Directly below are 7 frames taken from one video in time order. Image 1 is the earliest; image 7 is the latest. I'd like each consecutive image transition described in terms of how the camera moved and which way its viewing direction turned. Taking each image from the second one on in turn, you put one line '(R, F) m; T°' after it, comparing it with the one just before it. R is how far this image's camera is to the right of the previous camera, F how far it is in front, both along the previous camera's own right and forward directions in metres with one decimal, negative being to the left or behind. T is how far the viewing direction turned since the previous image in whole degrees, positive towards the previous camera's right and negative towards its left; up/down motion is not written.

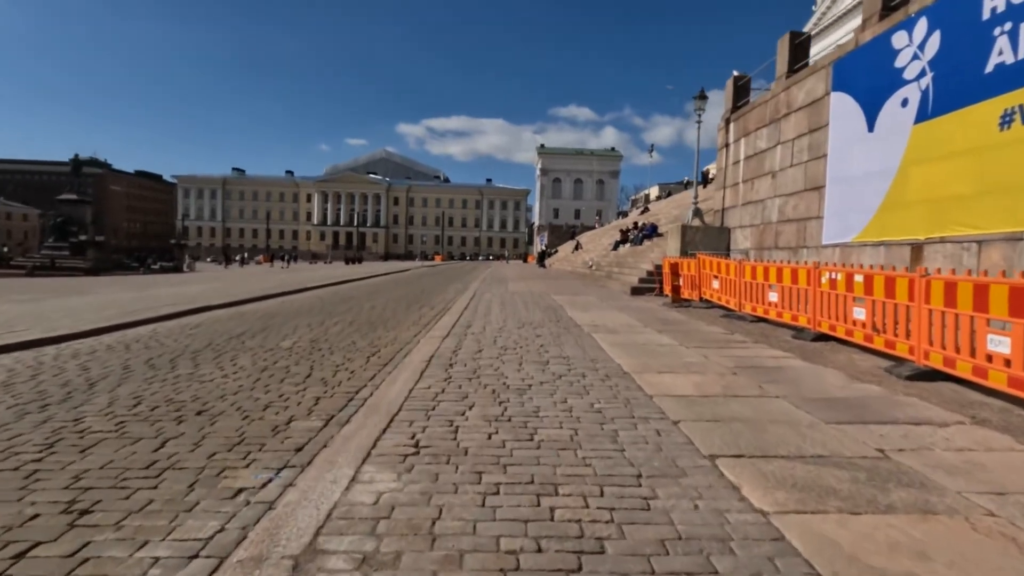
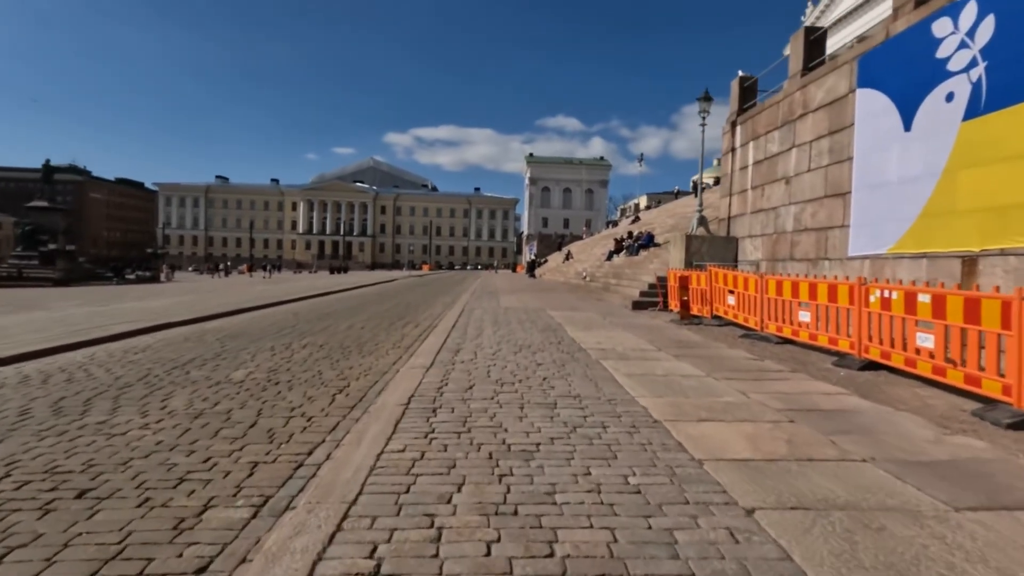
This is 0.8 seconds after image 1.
(-0.1, +1.3) m; +1°
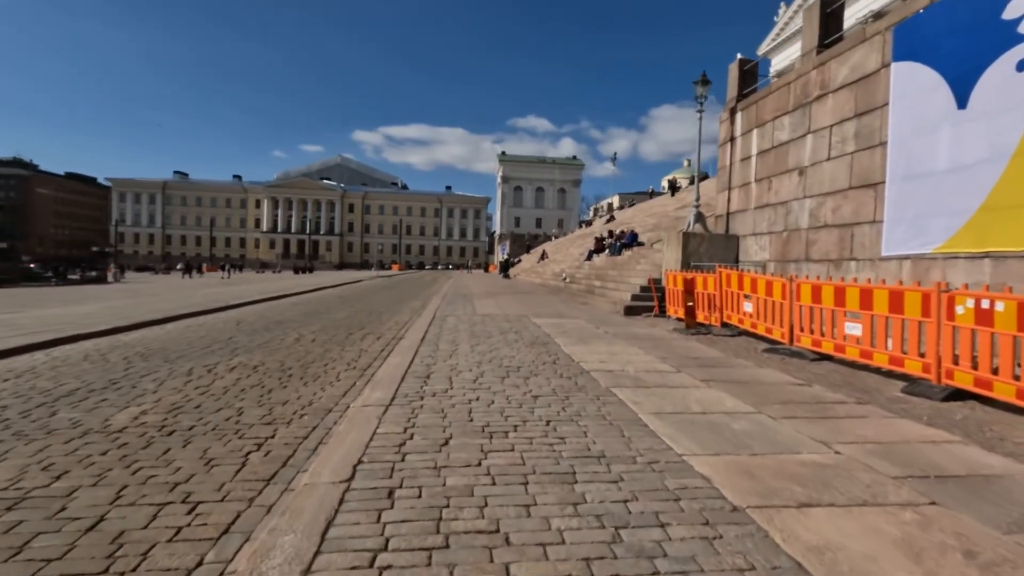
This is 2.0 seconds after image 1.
(-0.2, +1.8) m; +3°
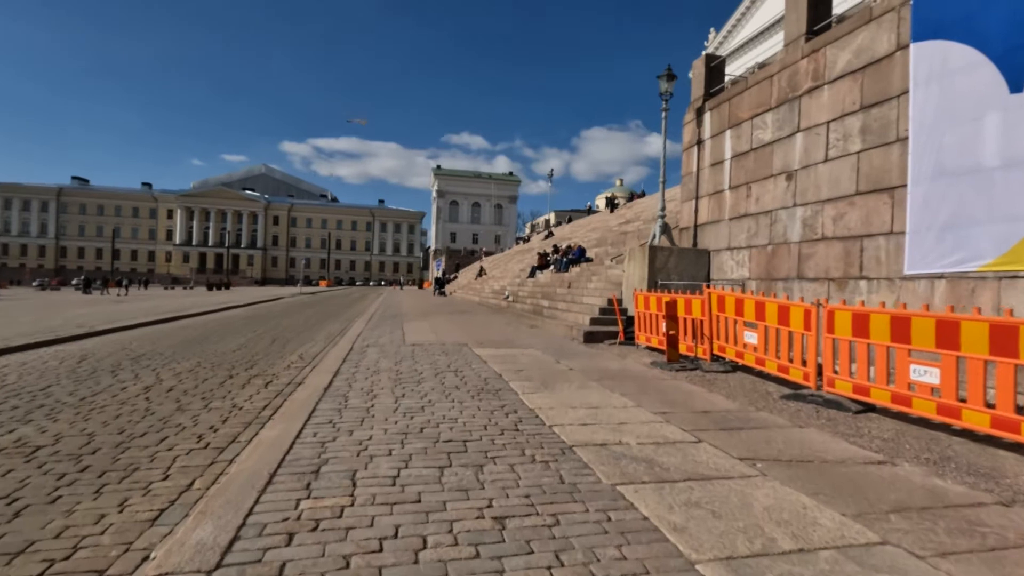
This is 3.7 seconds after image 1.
(-0.1, +2.4) m; +7°
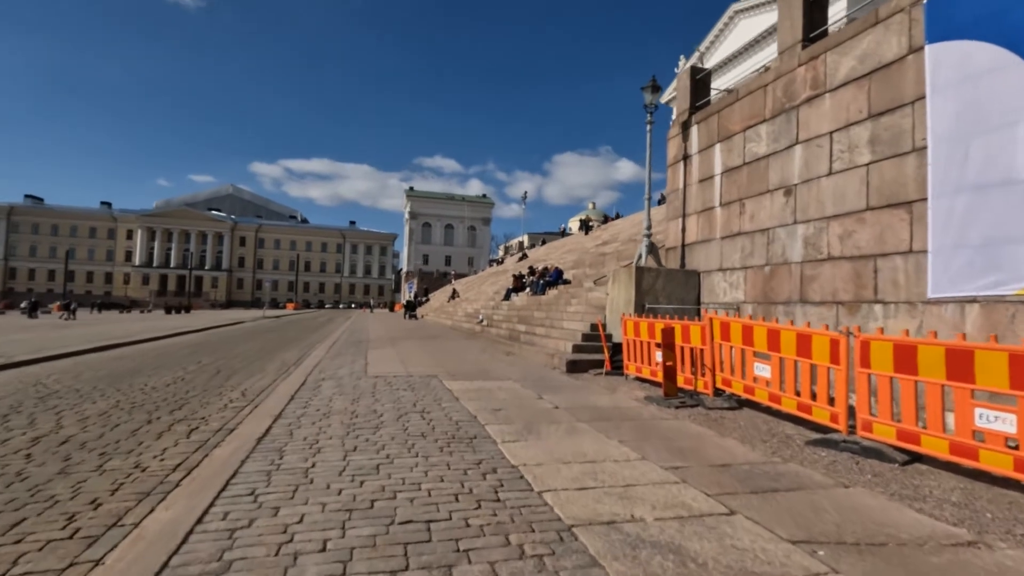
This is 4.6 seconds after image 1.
(0.0, +1.1) m; +3°
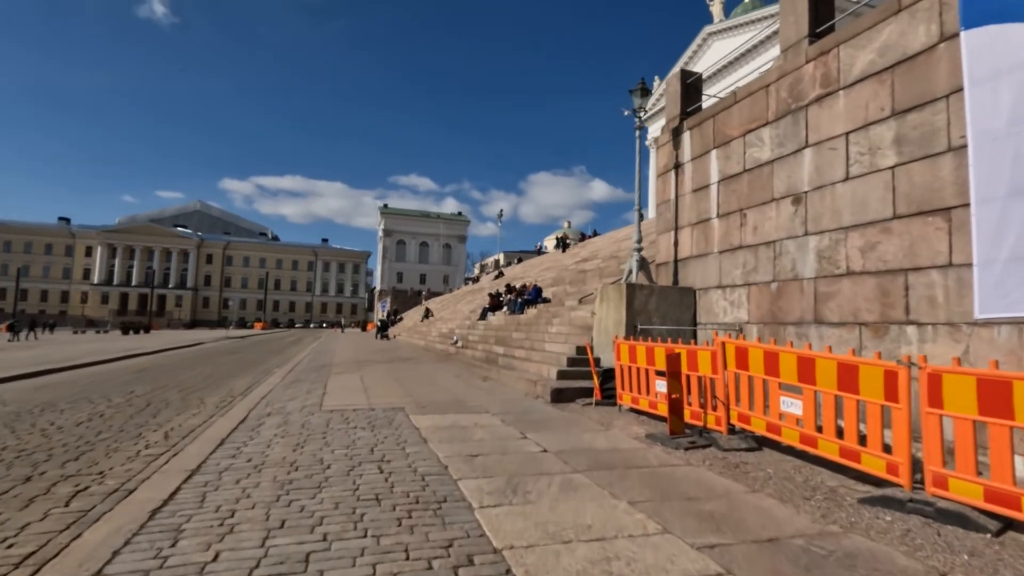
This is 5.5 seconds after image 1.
(0.0, +1.2) m; +3°
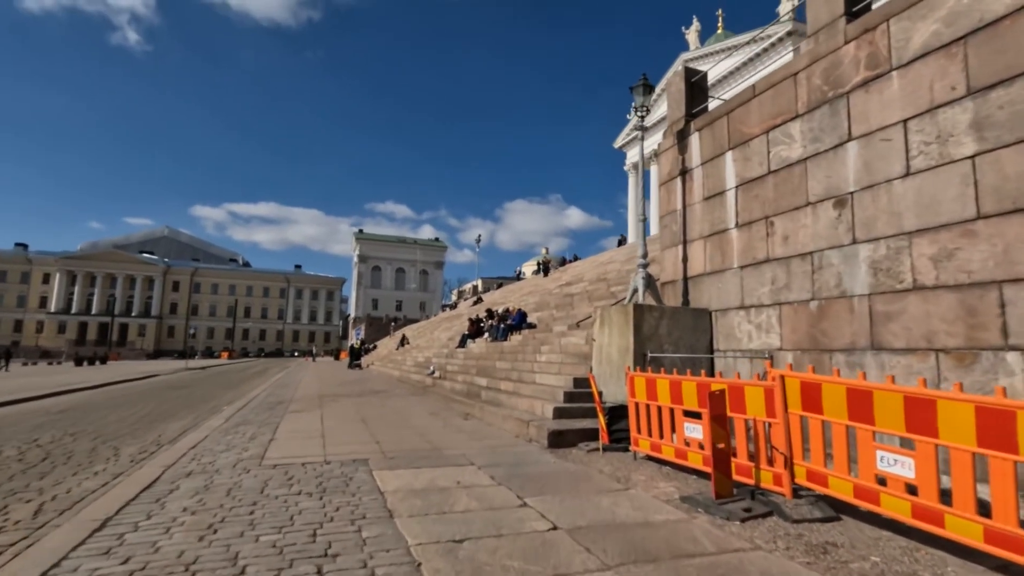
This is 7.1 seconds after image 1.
(-0.2, +1.6) m; +2°
